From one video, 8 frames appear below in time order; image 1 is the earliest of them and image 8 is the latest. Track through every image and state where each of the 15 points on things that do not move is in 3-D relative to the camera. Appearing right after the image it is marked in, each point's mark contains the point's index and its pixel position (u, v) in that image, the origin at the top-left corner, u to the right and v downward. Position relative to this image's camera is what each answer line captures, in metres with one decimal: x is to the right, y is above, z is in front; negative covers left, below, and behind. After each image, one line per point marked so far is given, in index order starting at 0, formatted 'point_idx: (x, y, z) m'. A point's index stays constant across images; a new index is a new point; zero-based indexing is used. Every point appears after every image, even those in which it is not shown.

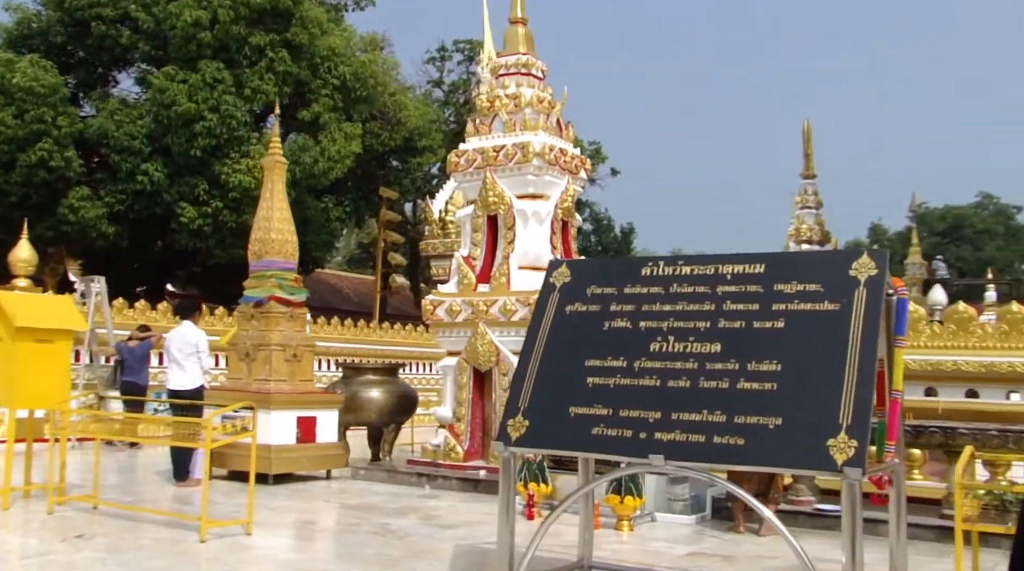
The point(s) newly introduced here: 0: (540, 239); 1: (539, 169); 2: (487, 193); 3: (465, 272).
0: (+0.3, +0.4, +9.0) m
1: (+0.3, +1.1, +8.9) m
2: (-0.2, +0.9, +9.1) m
3: (-0.4, +0.1, +9.1) m
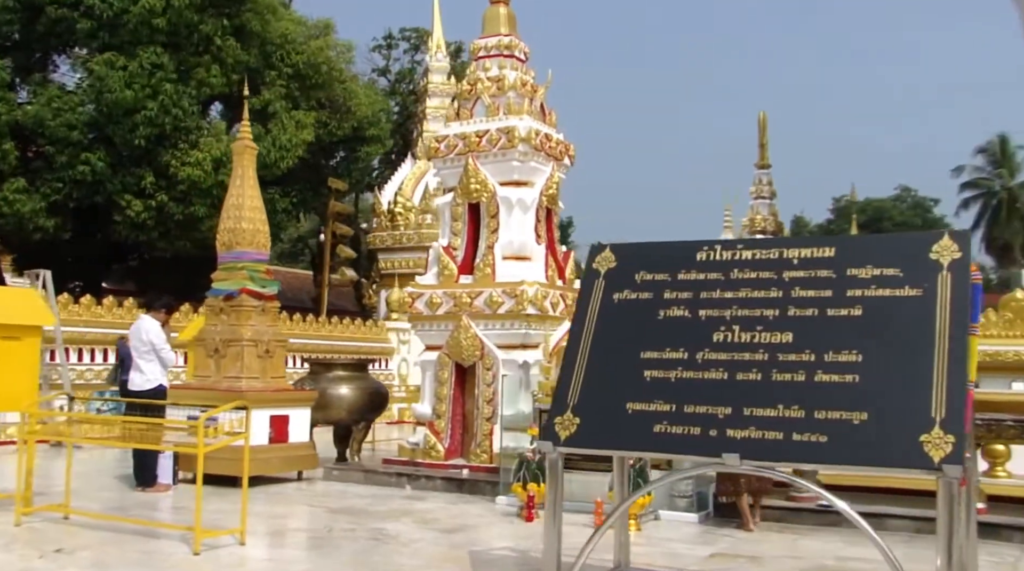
0: (+0.1, +0.5, +8.7) m
1: (+0.1, +1.2, +8.6) m
2: (-0.4, +1.0, +8.7) m
3: (-0.6, +0.2, +8.7) m
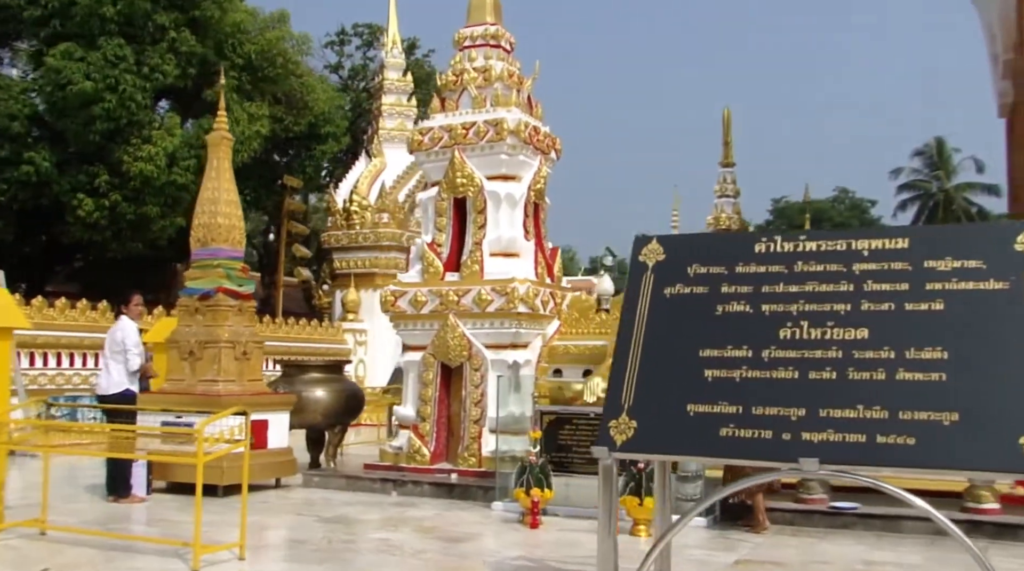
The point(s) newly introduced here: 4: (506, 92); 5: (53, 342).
0: (0.0, +0.5, +8.4) m
1: (0.0, +1.2, +8.3) m
2: (-0.5, +1.0, +8.4) m
3: (-0.7, +0.2, +8.4) m
4: (-0.1, +1.7, +8.5) m
5: (-5.1, -0.6, +10.7) m
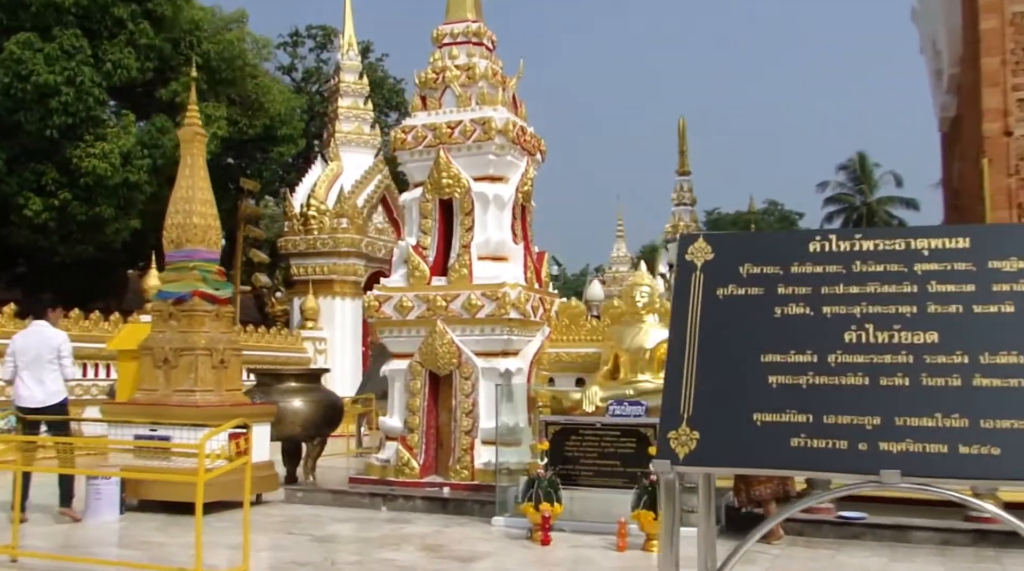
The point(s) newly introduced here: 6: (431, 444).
0: (-0.1, +0.5, +8.1) m
1: (-0.1, +1.1, +8.0) m
2: (-0.6, +0.9, +8.1) m
3: (-0.8, +0.2, +8.1) m
4: (-0.2, +1.7, +8.2) m
5: (-5.3, -0.7, +10.1) m
6: (-0.7, -1.3, +8.0) m
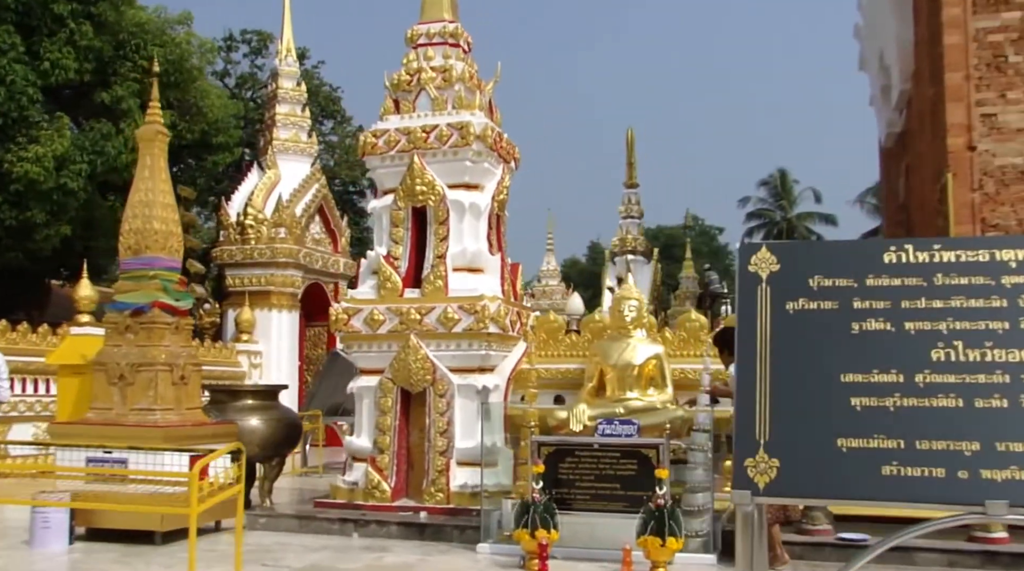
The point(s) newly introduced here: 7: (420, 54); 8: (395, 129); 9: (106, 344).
0: (-0.3, +0.4, +7.8) m
1: (-0.3, +1.0, +7.7) m
2: (-0.8, +0.8, +7.7) m
3: (-1.0, +0.1, +7.7) m
4: (-0.4, +1.6, +7.9) m
5: (-5.6, -0.8, +9.3) m
6: (-0.9, -1.4, +7.5) m
7: (-0.8, +2.0, +8.2) m
8: (-1.0, +1.3, +7.9) m
9: (-2.9, -0.4, +6.8) m
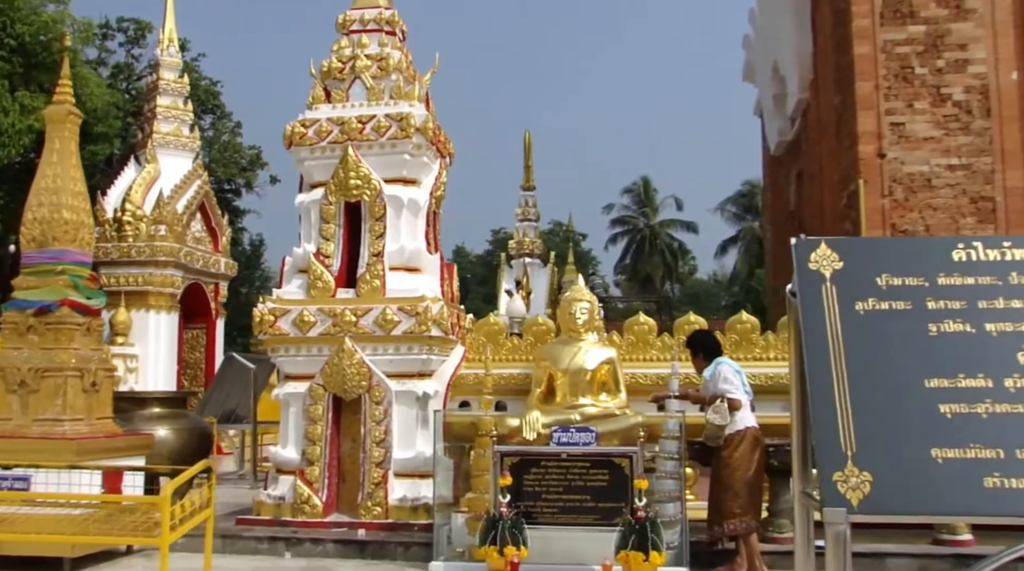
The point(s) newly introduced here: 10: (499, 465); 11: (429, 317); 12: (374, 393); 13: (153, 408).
0: (-0.7, +0.4, +7.3) m
1: (-0.7, +1.0, +7.2) m
2: (-1.2, +0.8, +7.2) m
3: (-1.4, +0.1, +7.1) m
4: (-0.8, +1.6, +7.4) m
5: (-6.3, -0.7, +8.2) m
6: (-1.3, -1.4, +7.0) m
7: (-1.3, +2.0, +7.7) m
8: (-1.4, +1.3, +7.4) m
9: (-3.2, -0.4, +6.0) m
10: (-0.1, -1.0, +5.5) m
11: (-0.6, -0.2, +6.9) m
12: (-1.0, -0.8, +6.9) m
13: (-2.9, -1.0, +7.7) m
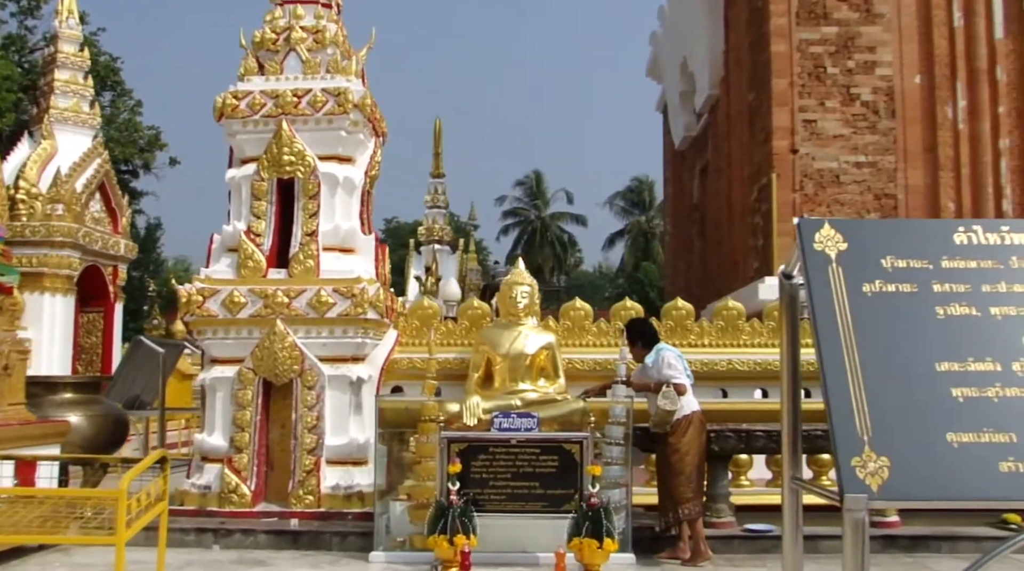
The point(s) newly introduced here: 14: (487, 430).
0: (-1.2, +0.5, +7.1) m
1: (-1.1, +1.2, +7.0) m
2: (-1.7, +1.0, +6.9) m
3: (-1.9, +0.2, +6.8) m
4: (-1.3, +1.7, +7.1) m
5: (-6.8, -0.5, +7.4) m
6: (-1.7, -1.3, +6.7) m
7: (-1.7, +2.1, +7.4) m
8: (-1.9, +1.4, +7.0) m
9: (-3.5, -0.2, +5.6) m
10: (-0.4, -0.9, +5.4) m
11: (-1.0, -0.1, +6.6) m
12: (-1.4, -0.6, +6.6) m
13: (-3.4, -0.8, +7.2) m
14: (-0.2, -0.8, +5.6) m
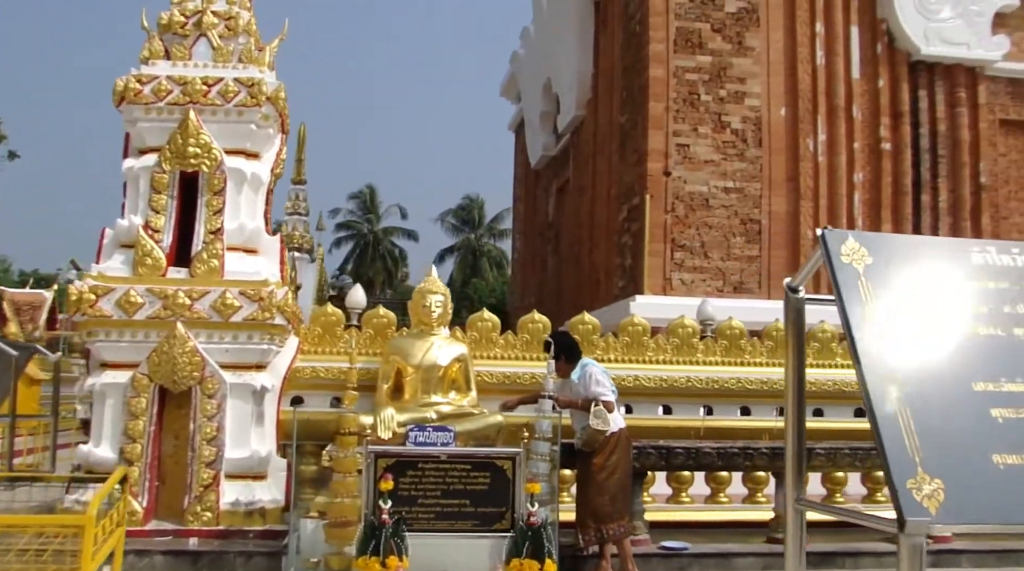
0: (-1.8, +0.5, +6.7) m
1: (-1.7, +1.2, +6.6) m
2: (-2.2, +1.0, +6.4) m
3: (-2.4, +0.2, +6.3) m
4: (-1.8, +1.7, +6.7) m
5: (-7.4, -0.3, +6.1) m
6: (-2.3, -1.3, +6.2) m
7: (-2.3, +2.1, +6.9) m
8: (-2.4, +1.4, +6.5) m
9: (-3.9, -0.2, +4.8) m
10: (-0.7, -1.0, +5.1) m
11: (-1.5, -0.1, +6.2) m
12: (-2.0, -0.6, +6.2) m
13: (-4.0, -0.8, +6.5) m
14: (-0.6, -0.9, +5.3) m
